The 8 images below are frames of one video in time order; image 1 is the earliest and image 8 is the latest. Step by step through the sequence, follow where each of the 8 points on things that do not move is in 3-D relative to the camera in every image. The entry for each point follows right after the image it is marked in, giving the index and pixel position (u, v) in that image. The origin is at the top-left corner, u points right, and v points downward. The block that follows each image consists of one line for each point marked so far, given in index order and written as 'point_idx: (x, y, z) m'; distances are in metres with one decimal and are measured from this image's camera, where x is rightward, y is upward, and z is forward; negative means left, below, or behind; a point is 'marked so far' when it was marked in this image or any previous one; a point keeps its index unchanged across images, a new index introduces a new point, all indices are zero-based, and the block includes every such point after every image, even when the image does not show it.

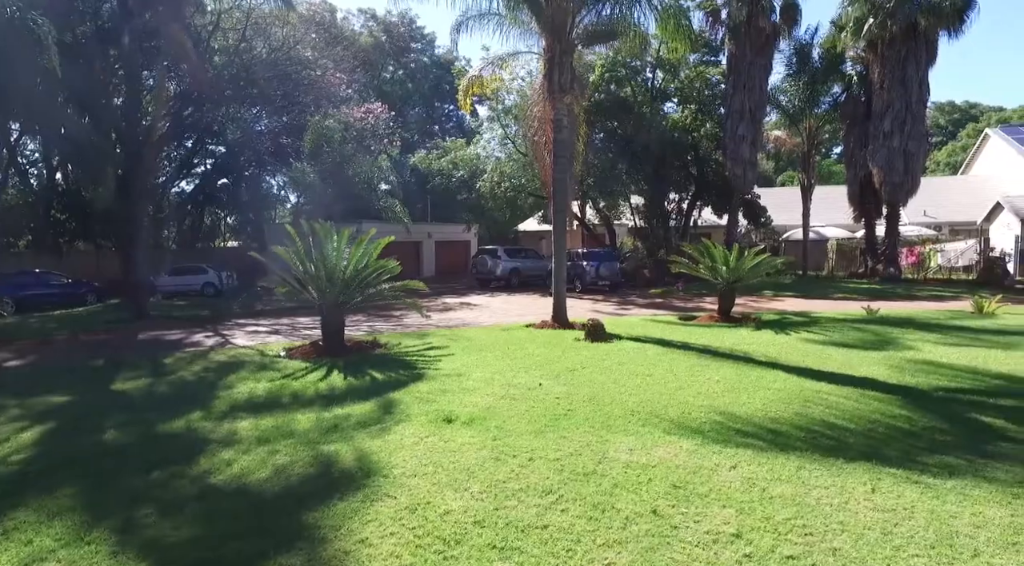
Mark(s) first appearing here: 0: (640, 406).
0: (+1.2, -1.2, +6.5) m
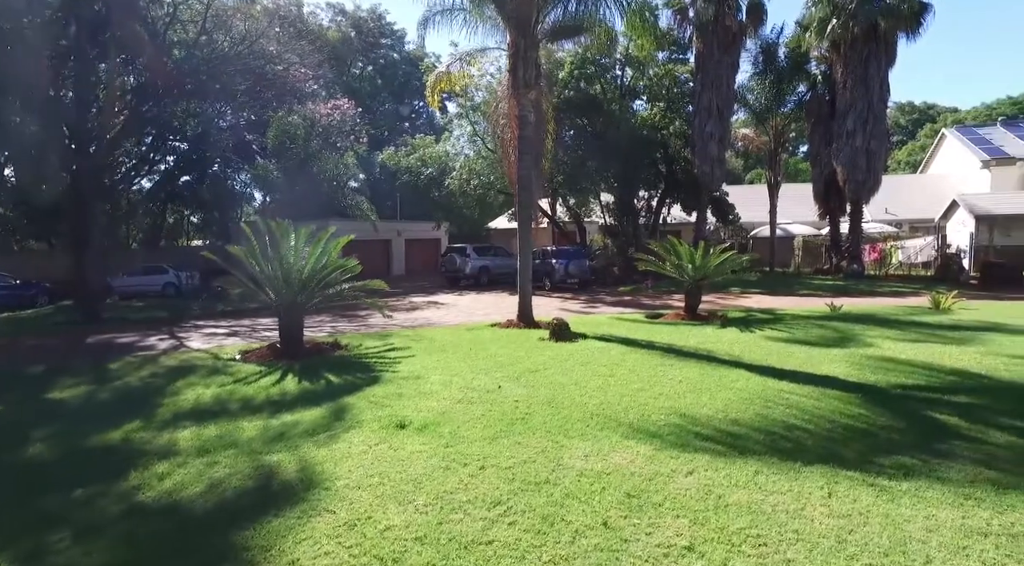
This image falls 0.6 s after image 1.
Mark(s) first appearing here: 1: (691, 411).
0: (+0.8, -1.2, +6.4) m
1: (+1.6, -1.2, +6.2) m
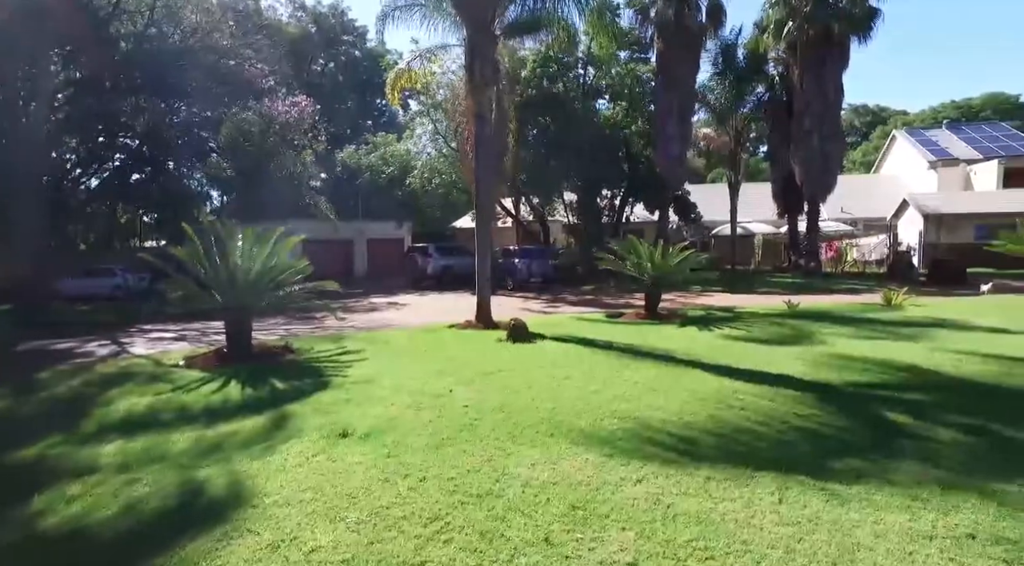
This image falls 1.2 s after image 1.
0: (+0.3, -1.2, +6.2) m
1: (+1.2, -1.2, +6.1) m
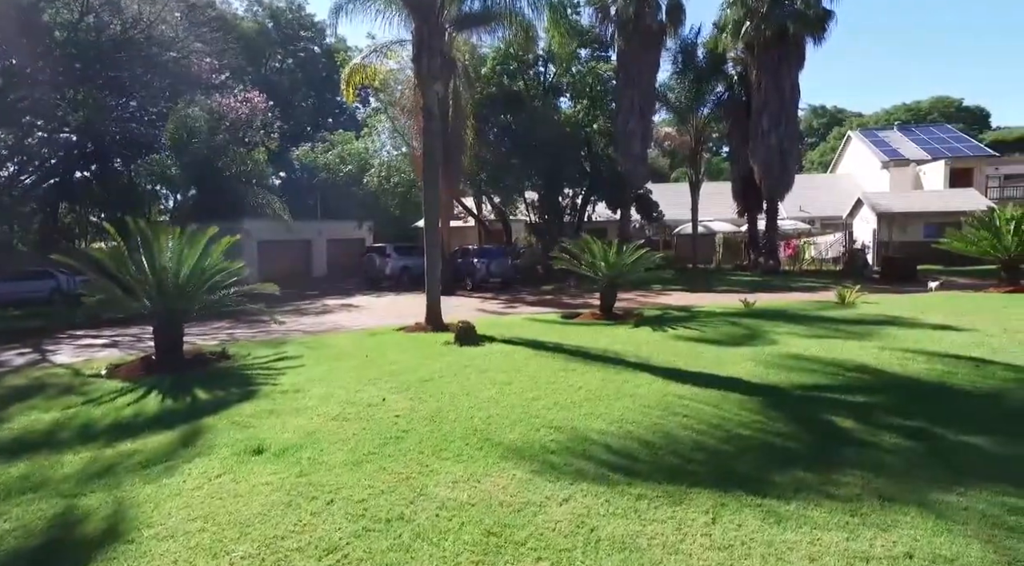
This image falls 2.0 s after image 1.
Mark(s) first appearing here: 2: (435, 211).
0: (-0.3, -1.2, +5.8) m
1: (+0.6, -1.2, +5.8) m
2: (-1.5, +1.4, +12.7) m
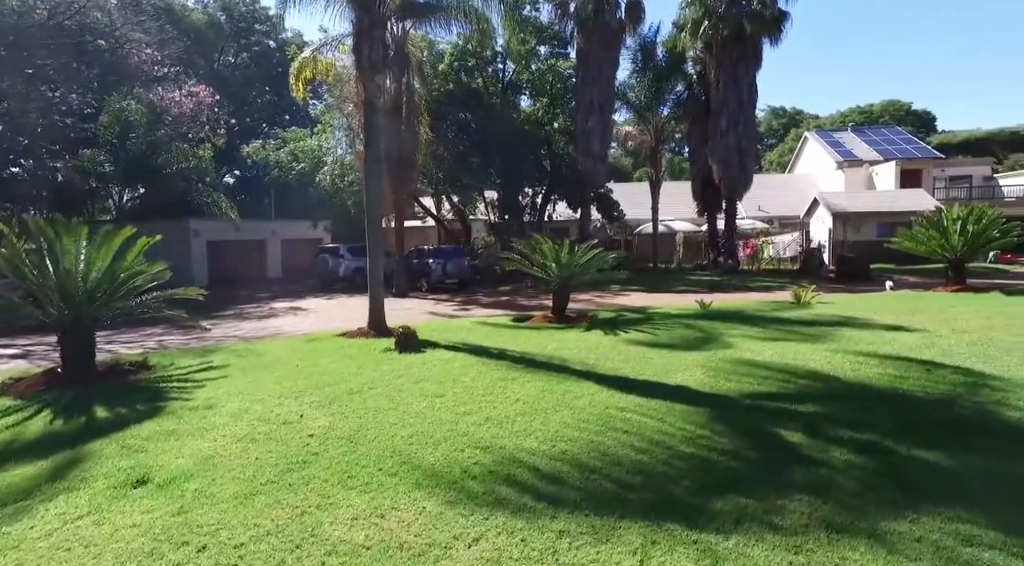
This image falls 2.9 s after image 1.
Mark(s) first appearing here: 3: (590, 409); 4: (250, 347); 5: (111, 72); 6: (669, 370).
0: (-0.9, -1.3, +5.3) m
1: (0.0, -1.3, +5.3) m
2: (-2.5, +1.4, +12.1) m
3: (+0.7, -1.2, +6.3) m
4: (-4.4, -1.1, +11.1) m
5: (-11.2, +5.8, +18.7) m
6: (+1.9, -1.1, +8.1) m
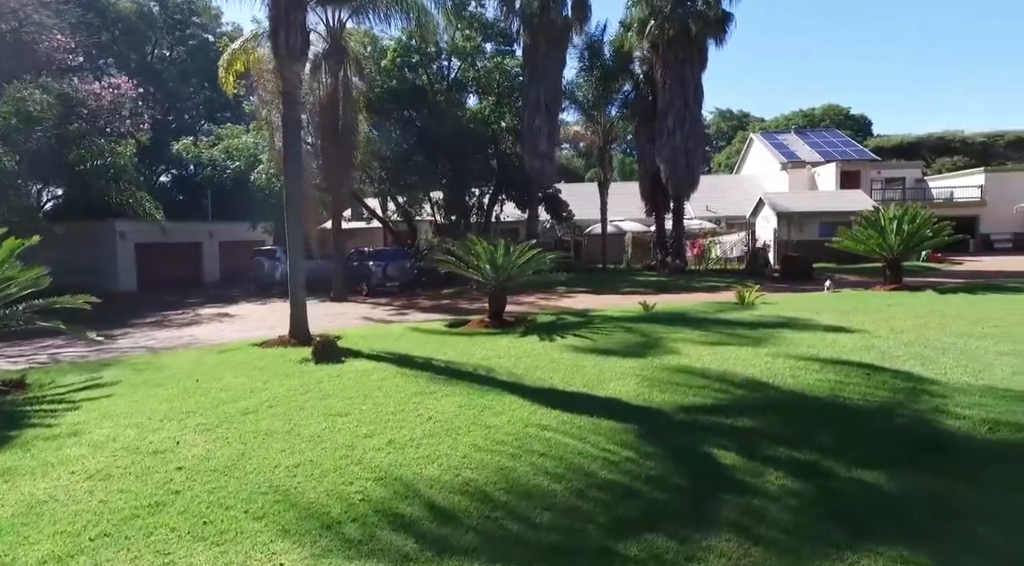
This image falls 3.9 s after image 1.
0: (-1.6, -1.3, +4.6) m
1: (-0.7, -1.3, +4.6) m
2: (-3.6, +1.3, +11.2) m
3: (0.0, -1.2, +5.7) m
4: (-5.4, -1.2, +10.1) m
5: (-12.8, +5.7, +17.2) m
6: (+1.0, -1.1, +7.5) m
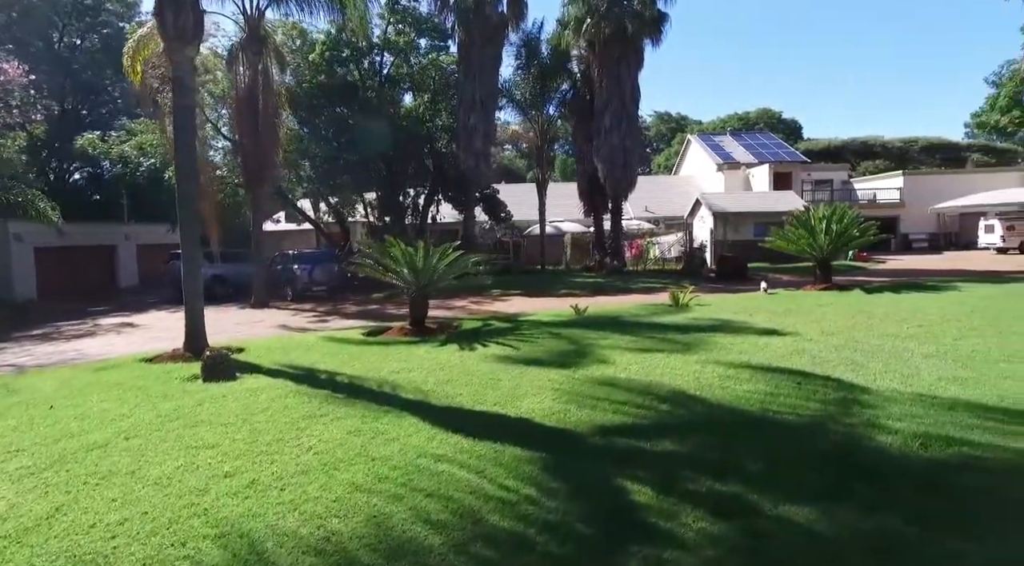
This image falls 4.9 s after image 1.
0: (-2.3, -1.4, +3.7) m
1: (-1.4, -1.4, +3.8) m
2: (-4.9, +1.2, +10.2) m
3: (-0.8, -1.3, +4.9) m
4: (-6.6, -1.3, +8.9) m
5: (-14.6, +5.5, +15.4) m
6: (0.0, -1.2, +6.8) m
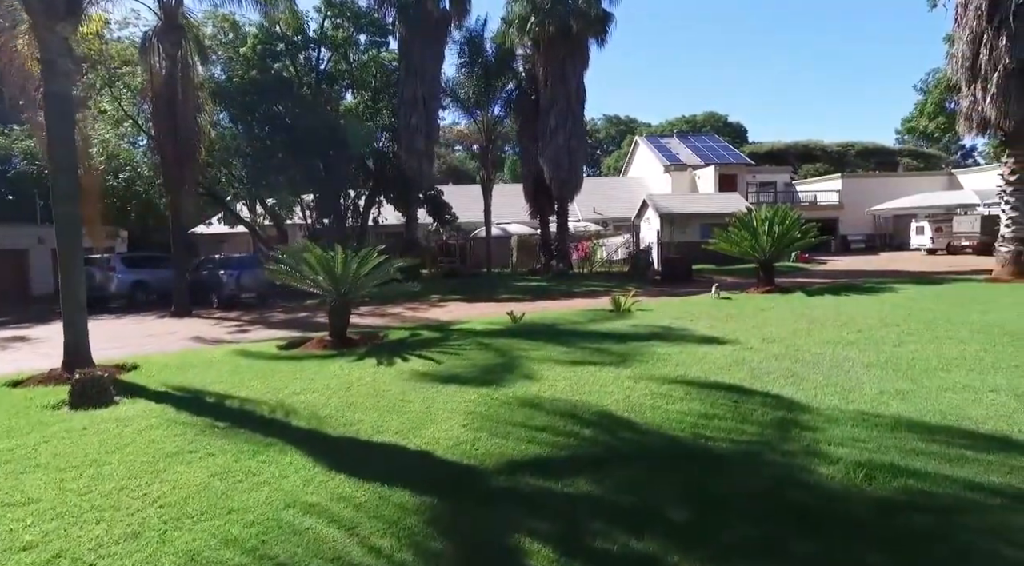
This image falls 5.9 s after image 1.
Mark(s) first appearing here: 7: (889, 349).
0: (-2.9, -1.5, +2.7) m
1: (-2.1, -1.5, +2.9) m
2: (-6.0, +1.0, +9.0) m
3: (-1.6, -1.4, +4.1) m
4: (-7.6, -1.4, +7.6) m
5: (-16.1, +5.3, +13.6) m
6: (-0.8, -1.3, +6.0) m
7: (+5.4, -0.9, +9.5) m
